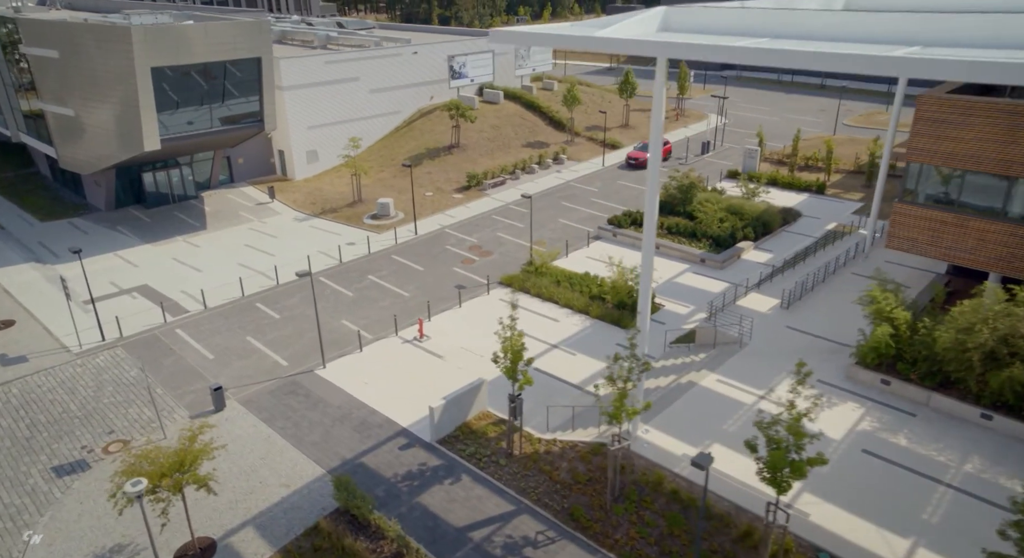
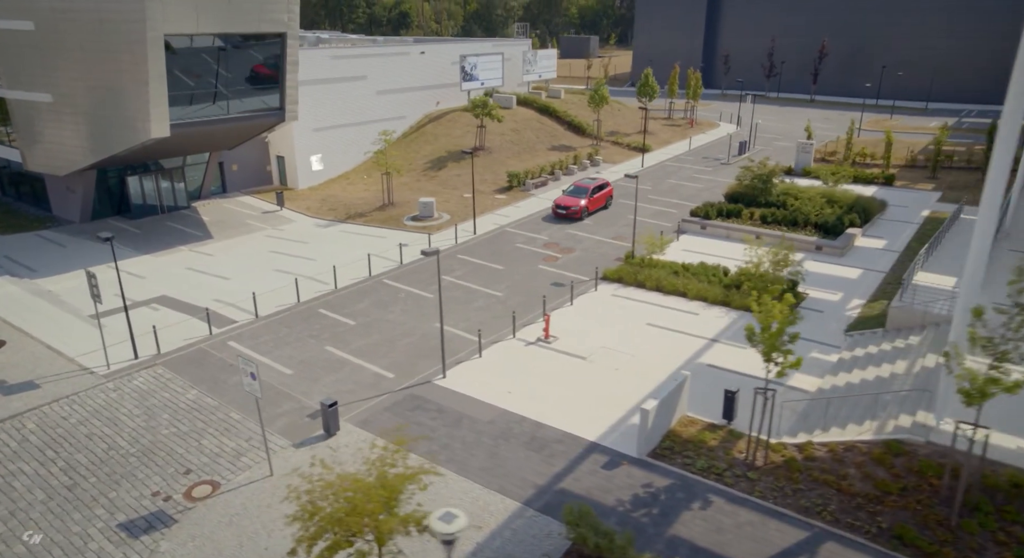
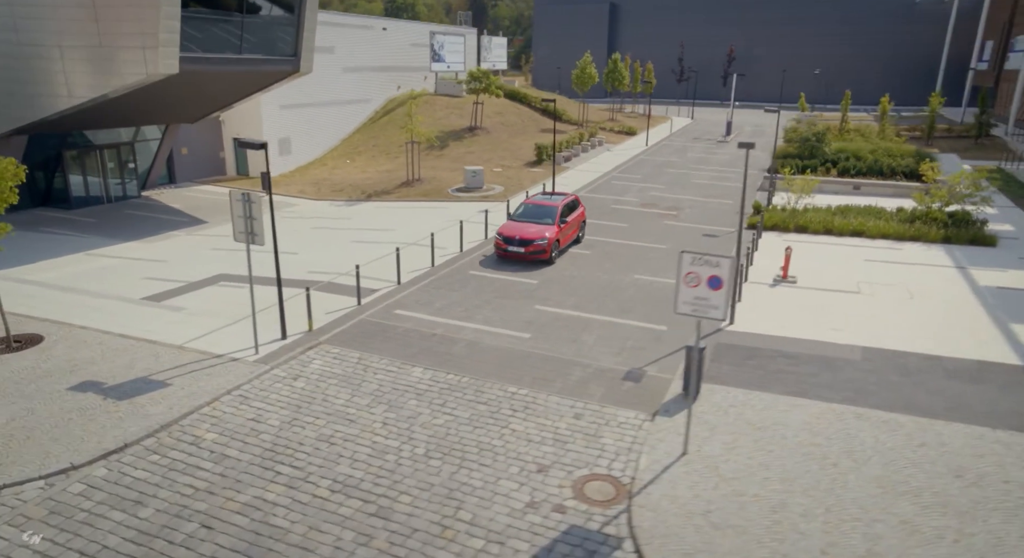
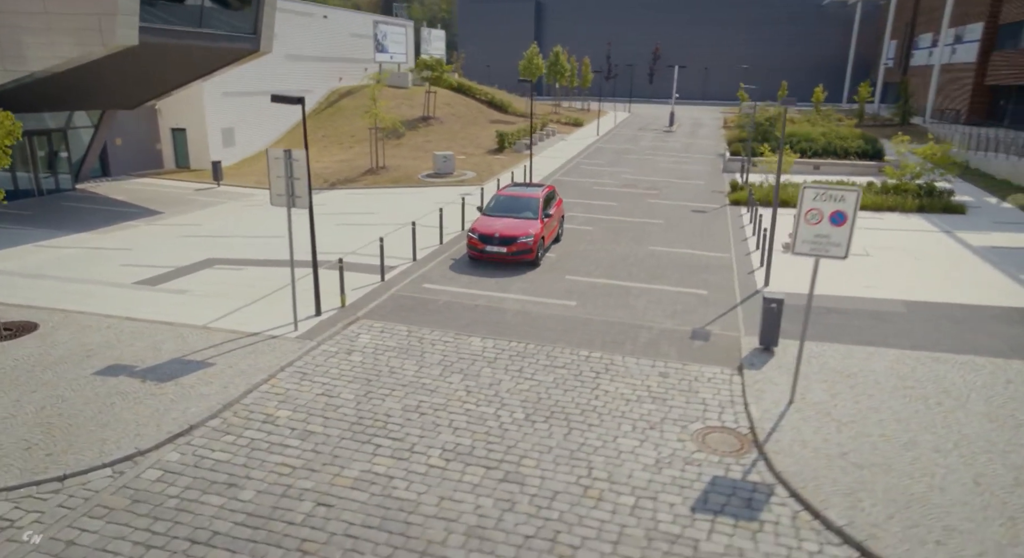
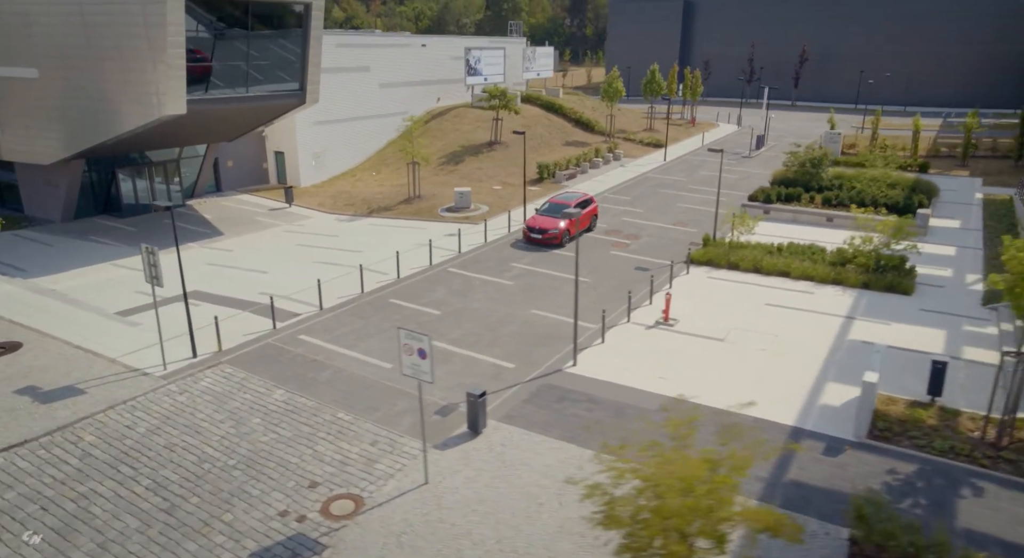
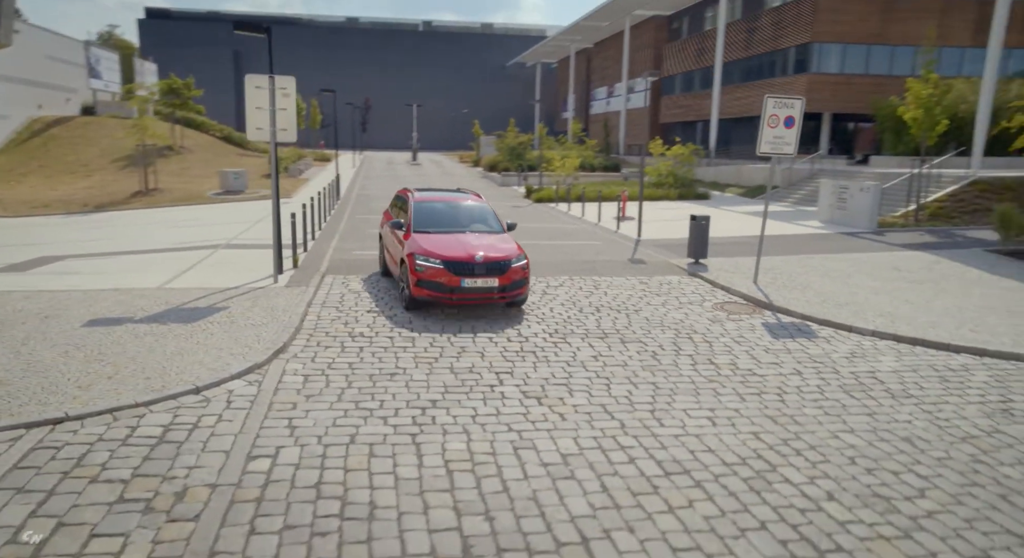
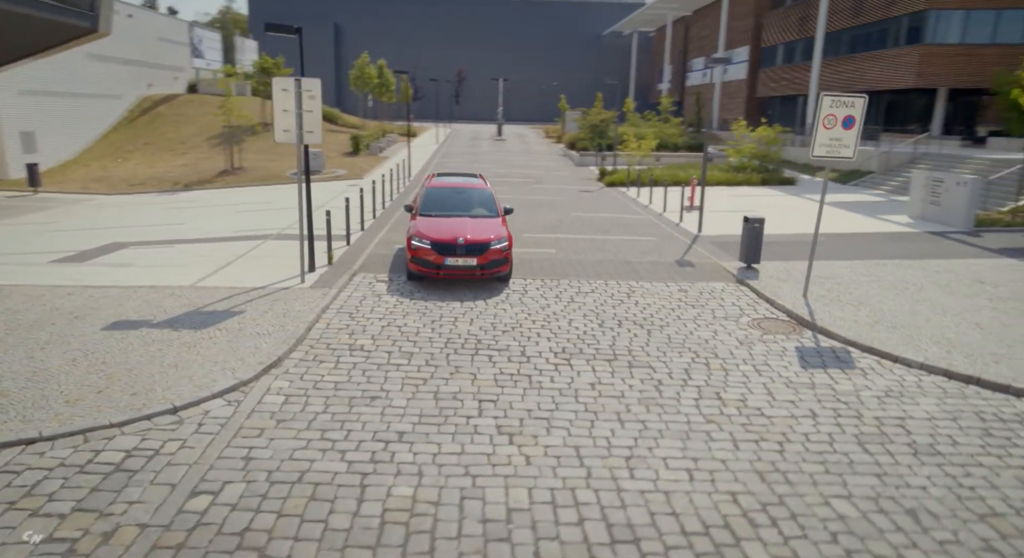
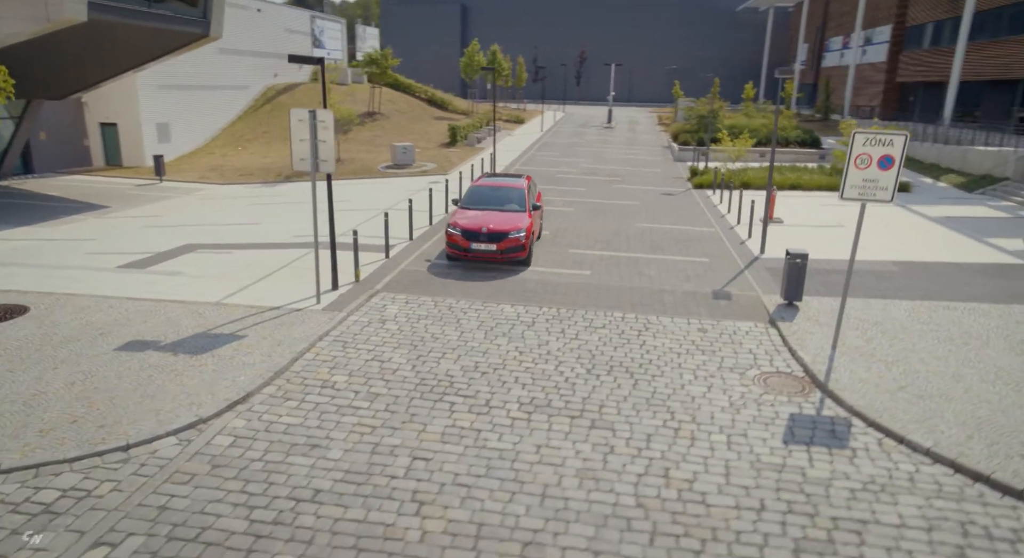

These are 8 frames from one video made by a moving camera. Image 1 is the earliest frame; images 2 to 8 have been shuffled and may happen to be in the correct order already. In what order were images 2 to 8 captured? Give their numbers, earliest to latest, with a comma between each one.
2, 5, 3, 4, 8, 7, 6
